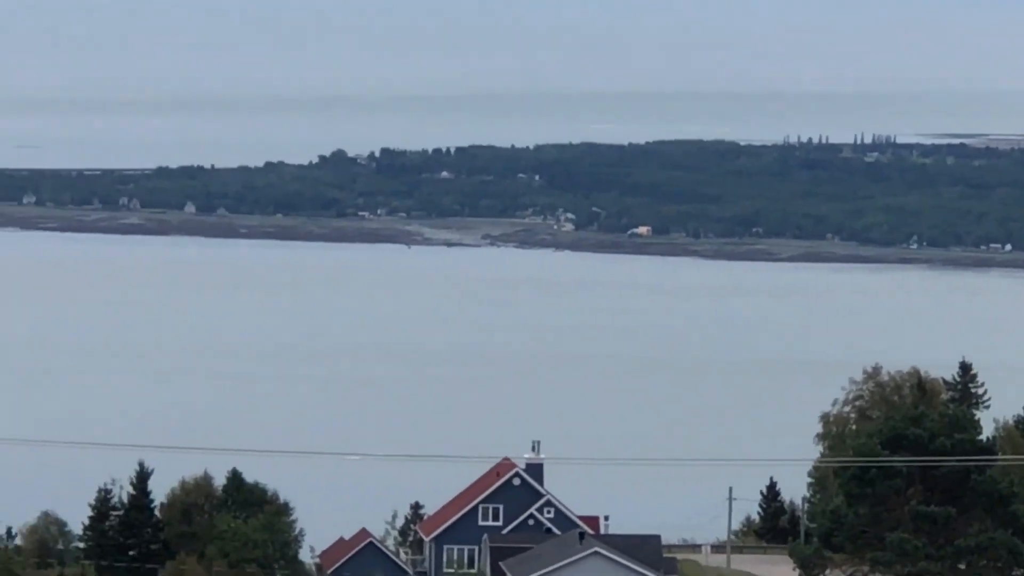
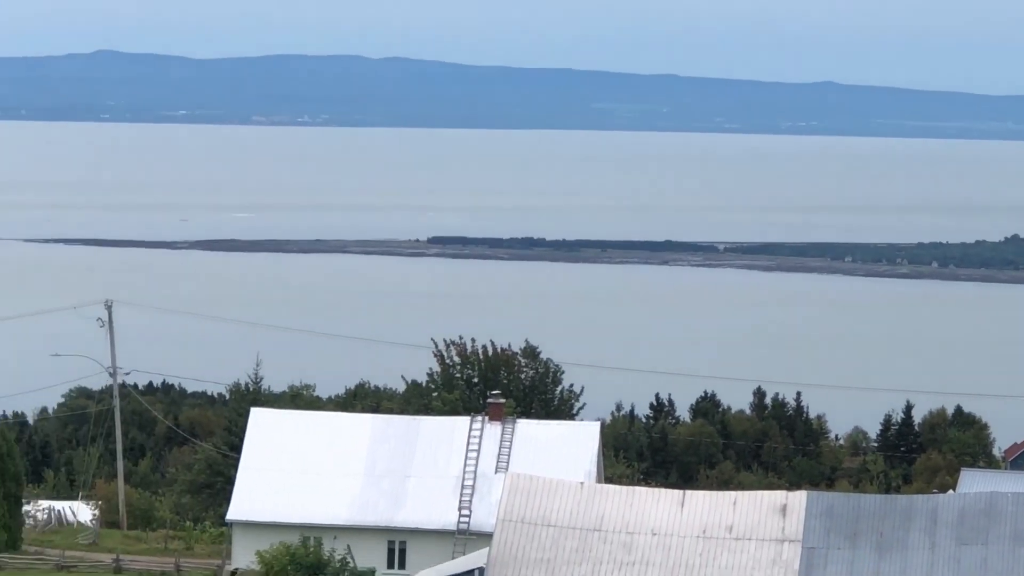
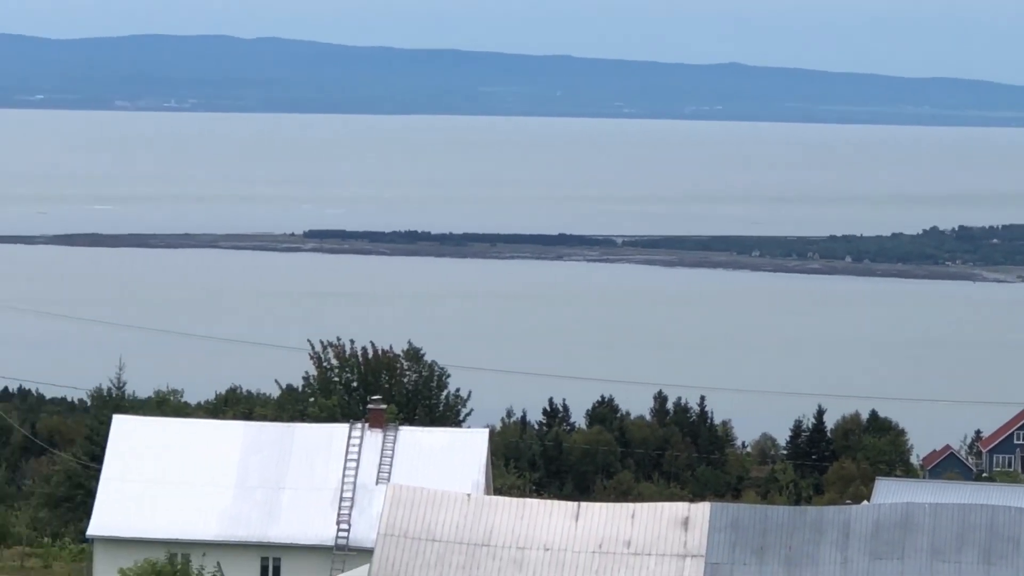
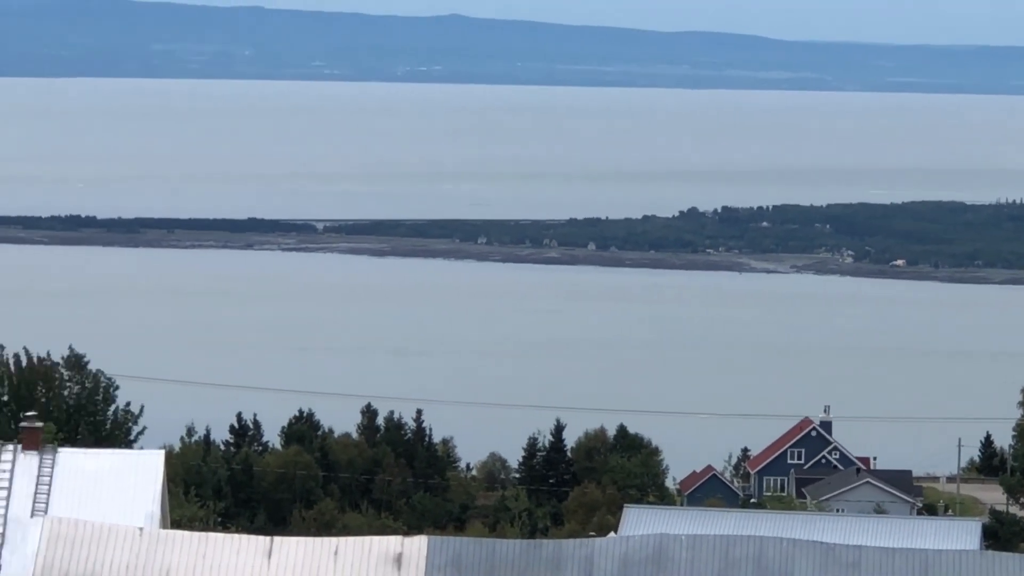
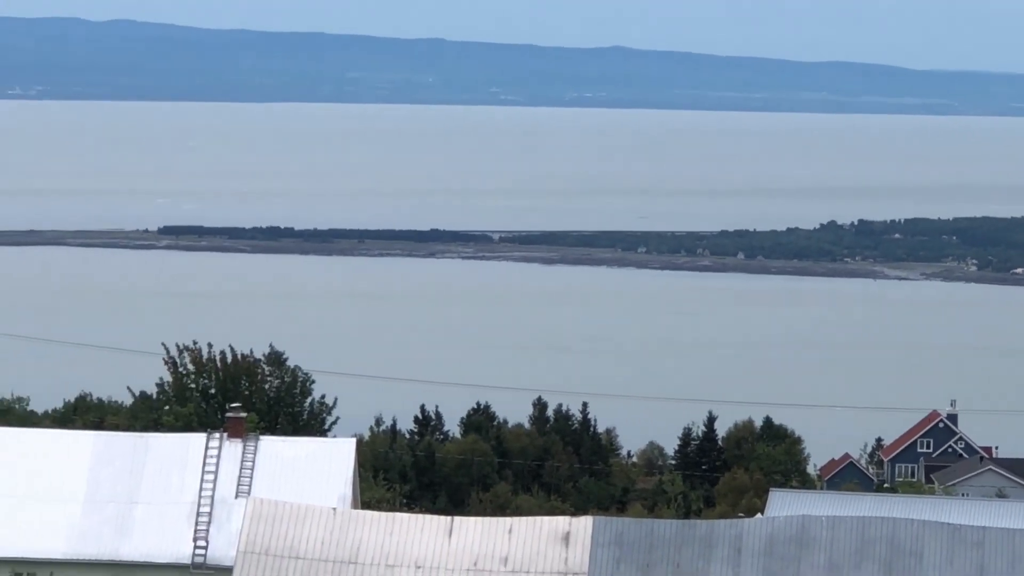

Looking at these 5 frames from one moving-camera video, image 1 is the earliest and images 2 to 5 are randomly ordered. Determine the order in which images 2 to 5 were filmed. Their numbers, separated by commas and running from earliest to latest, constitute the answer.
4, 5, 3, 2
